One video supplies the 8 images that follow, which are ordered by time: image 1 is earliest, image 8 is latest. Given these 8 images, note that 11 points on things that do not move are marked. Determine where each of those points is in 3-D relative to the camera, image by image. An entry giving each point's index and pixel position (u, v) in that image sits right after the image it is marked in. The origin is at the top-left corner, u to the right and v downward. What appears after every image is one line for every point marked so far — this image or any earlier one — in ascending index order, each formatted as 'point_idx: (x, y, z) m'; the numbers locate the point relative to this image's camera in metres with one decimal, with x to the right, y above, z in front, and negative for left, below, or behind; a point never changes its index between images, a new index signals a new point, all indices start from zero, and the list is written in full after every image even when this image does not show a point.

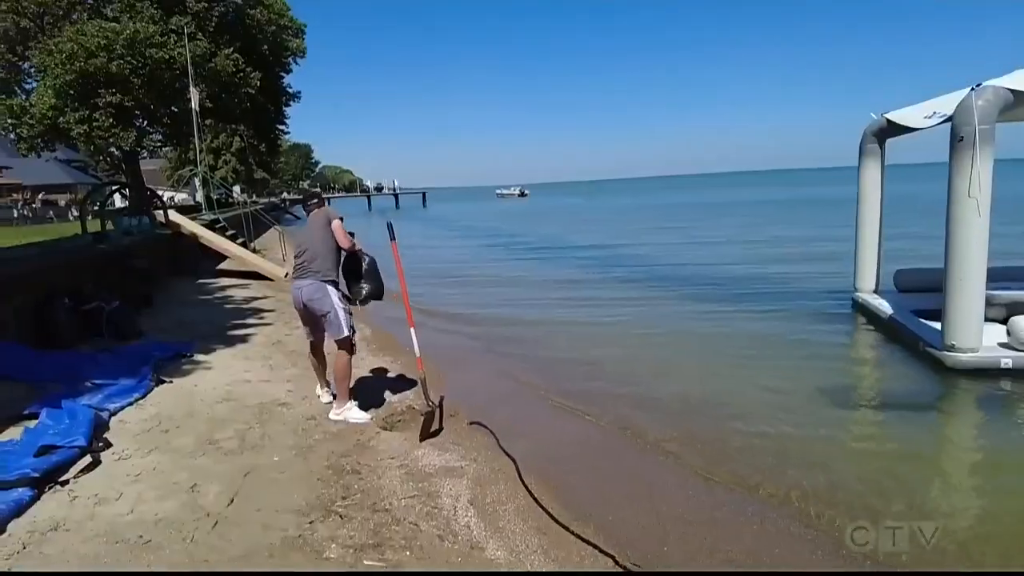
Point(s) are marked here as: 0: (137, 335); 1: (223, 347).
0: (-5.3, -0.7, +9.3) m
1: (-4.0, -0.8, +9.3) m
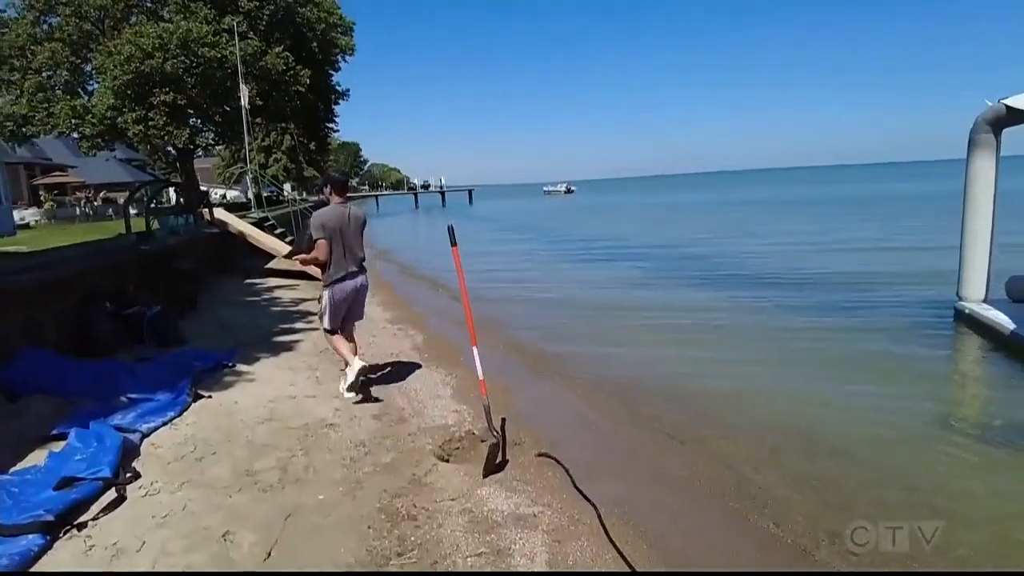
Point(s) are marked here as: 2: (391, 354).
0: (-4.5, -0.7, +8.8) m
1: (-3.2, -0.9, +8.7) m
2: (-1.7, -0.9, +9.1) m
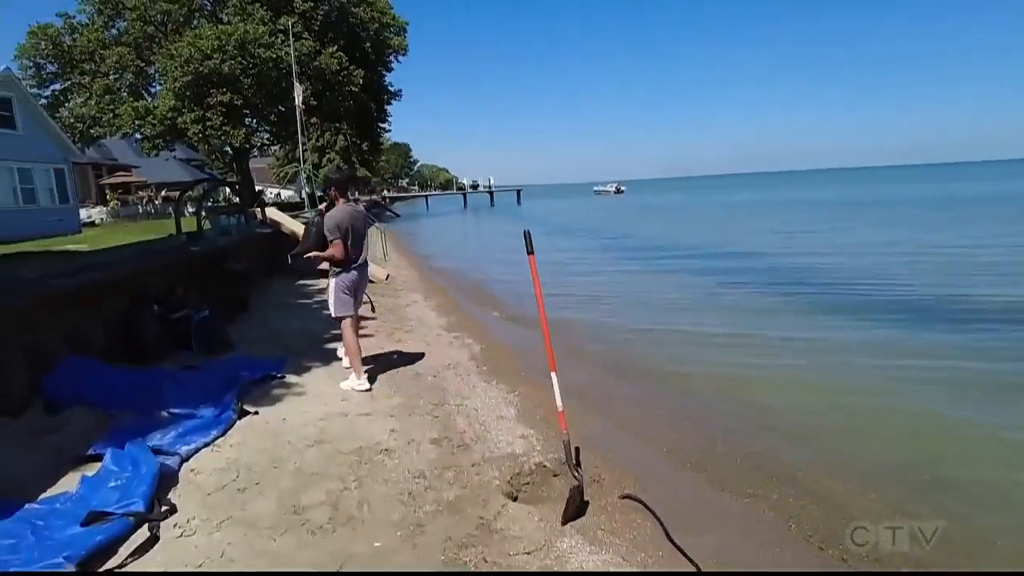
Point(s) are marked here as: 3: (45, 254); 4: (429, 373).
0: (-3.6, -0.8, +8.4) m
1: (-2.4, -1.0, +8.2) m
2: (-0.8, -1.0, +8.5) m
3: (-8.8, +0.6, +12.6) m
4: (-1.0, -1.0, +8.0) m
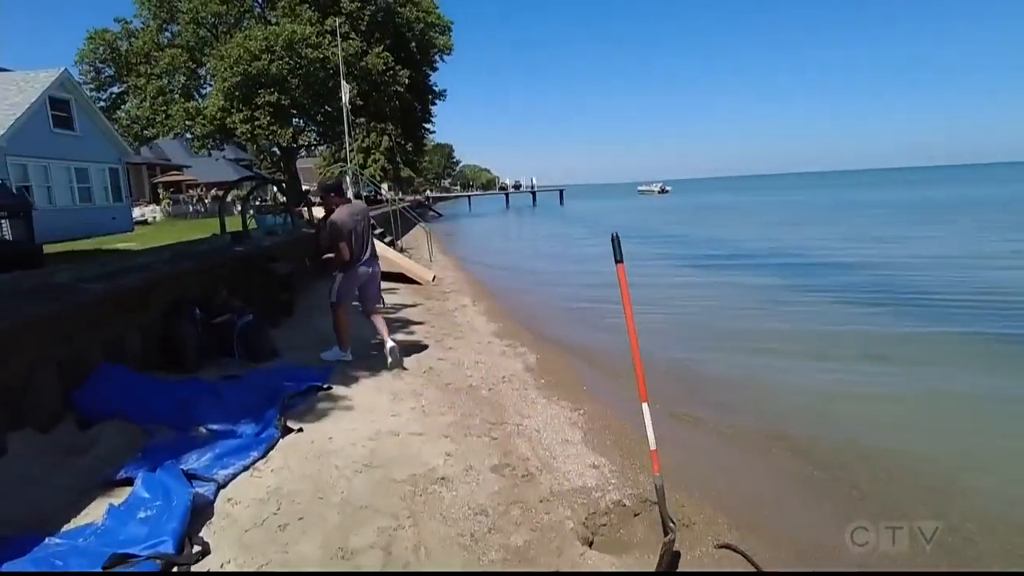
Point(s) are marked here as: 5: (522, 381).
0: (-2.9, -0.8, +8.0) m
1: (-1.7, -1.0, +7.7) m
2: (-0.1, -1.1, +7.9) m
3: (-7.8, +0.6, +12.5) m
4: (-0.3, -1.1, +7.4) m
5: (+0.1, -1.1, +7.8) m
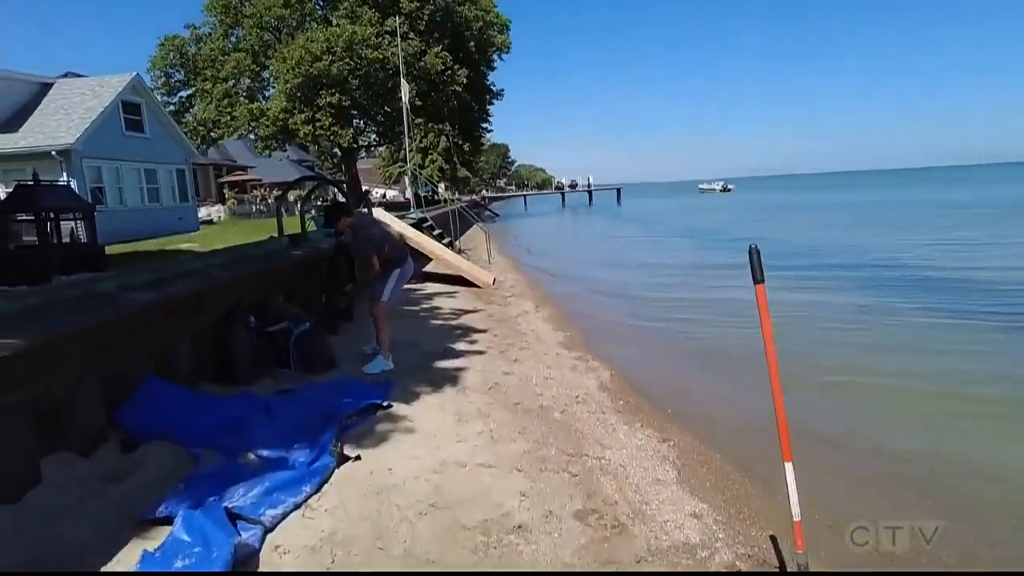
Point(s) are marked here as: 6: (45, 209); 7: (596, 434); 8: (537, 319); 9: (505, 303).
0: (-2.1, -0.9, +7.5) m
1: (-0.9, -1.1, +7.0) m
2: (+0.7, -1.2, +7.2) m
3: (-6.6, +0.6, +12.3) m
4: (+0.5, -1.2, +6.7) m
5: (+0.9, -1.2, +7.0) m
6: (-6.9, +1.2, +9.9) m
7: (+0.8, -1.3, +6.0) m
8: (+0.4, -0.6, +11.7) m
9: (-0.1, -0.3, +13.1) m
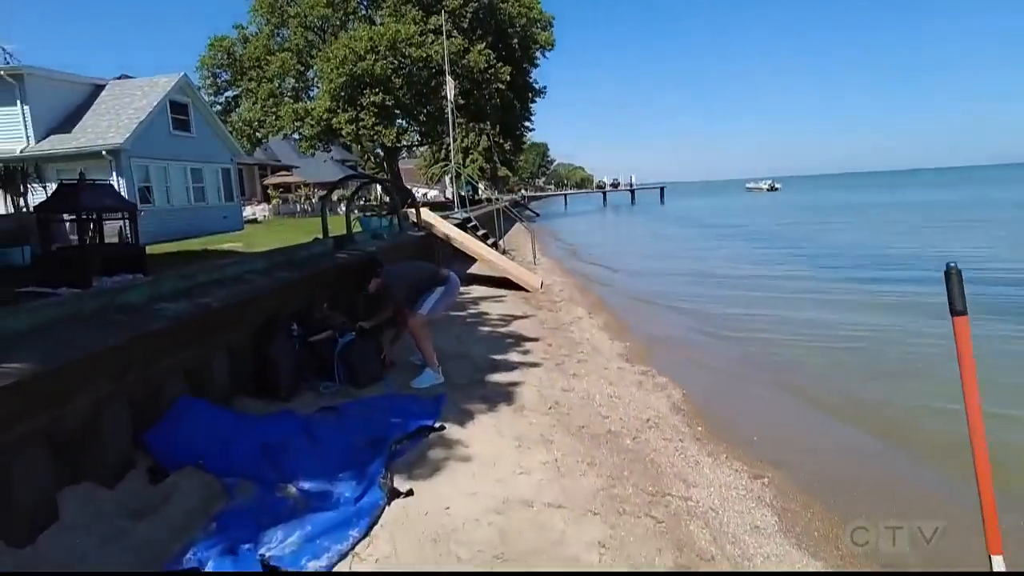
0: (-1.5, -1.0, +6.9) m
1: (-0.3, -1.2, +6.4) m
2: (+1.3, -1.3, +6.4) m
3: (-5.7, +0.6, +12.0) m
4: (+1.0, -1.3, +6.0) m
5: (+1.5, -1.3, +6.3) m
6: (-6.1, +1.1, +9.6) m
7: (+1.3, -1.4, +5.3) m
8: (+1.3, -0.6, +10.9) m
9: (+0.8, -0.4, +12.4) m
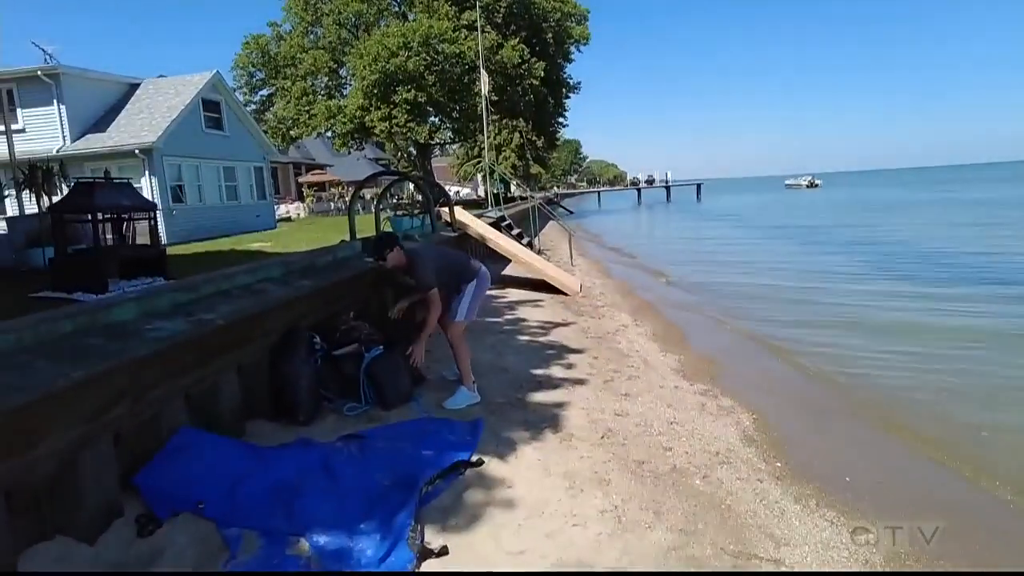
0: (-1.1, -1.1, +6.2) m
1: (+0.1, -1.3, +5.6) m
2: (+1.7, -1.4, +5.6) m
3: (-5.0, +0.5, +11.5) m
4: (+1.4, -1.4, +5.2) m
5: (+1.9, -1.4, +5.4) m
6: (-5.6, +1.1, +9.0) m
7: (+1.7, -1.5, +4.5) m
8: (+1.9, -0.7, +10.1) m
9: (+1.5, -0.5, +11.6) m
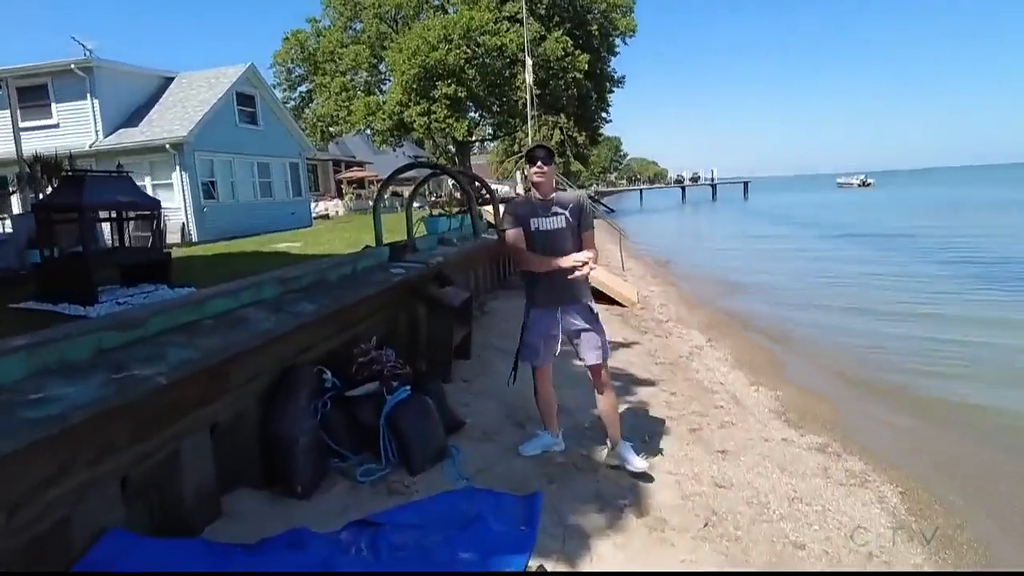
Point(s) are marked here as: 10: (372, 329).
0: (-0.6, -1.2, +4.7) m
1: (+0.6, -1.5, +4.1) m
2: (+2.1, -1.6, +4.0) m
3: (-4.2, +0.4, +10.2) m
4: (+1.8, -1.6, +3.6) m
5: (+2.3, -1.6, +3.8) m
6: (-4.9, +0.9, +7.8) m
7: (+2.0, -1.7, +2.9) m
8: (+2.6, -0.9, +8.4) m
9: (+2.3, -0.7, +10.0) m
10: (-1.2, -0.4, +6.0) m
